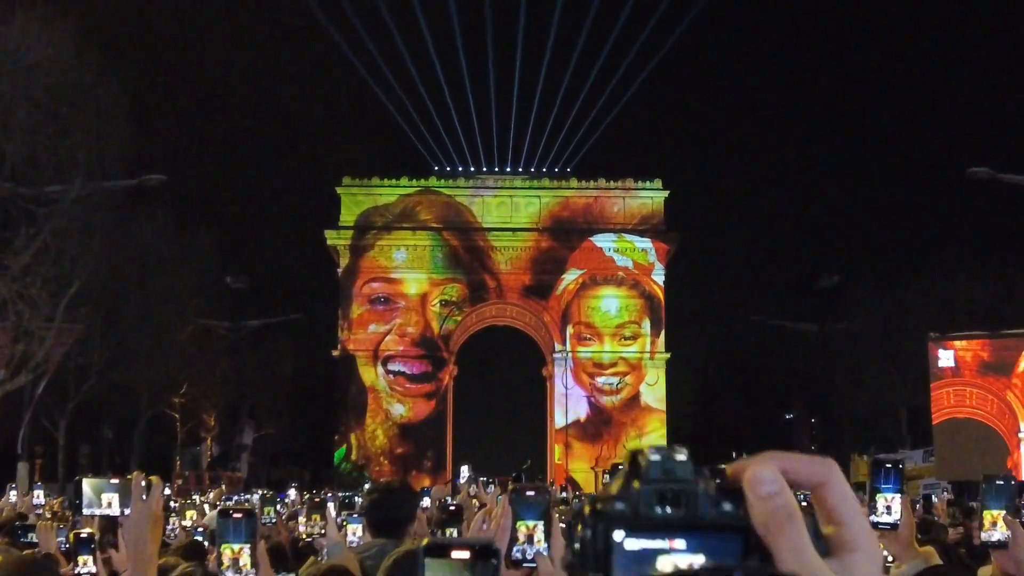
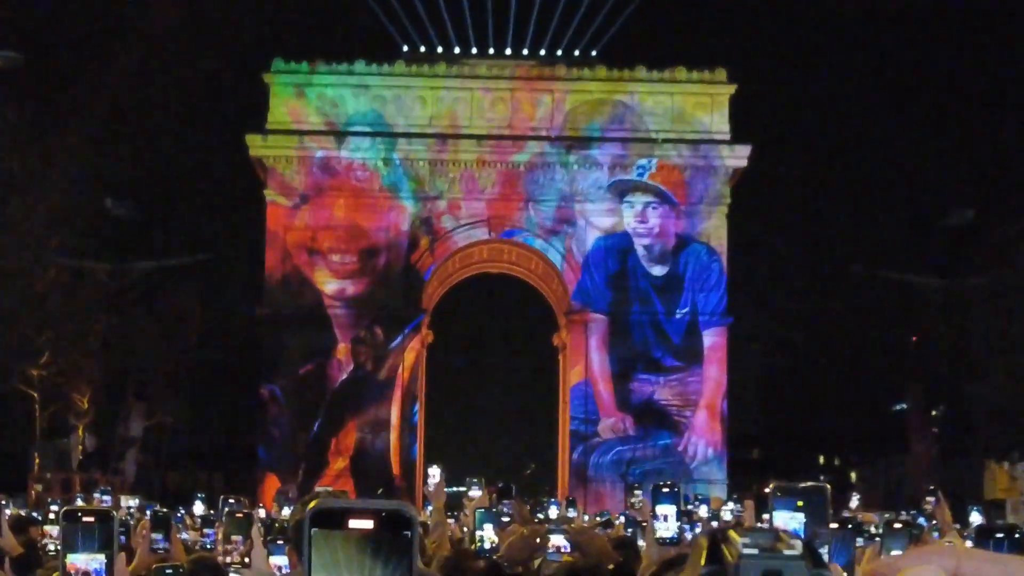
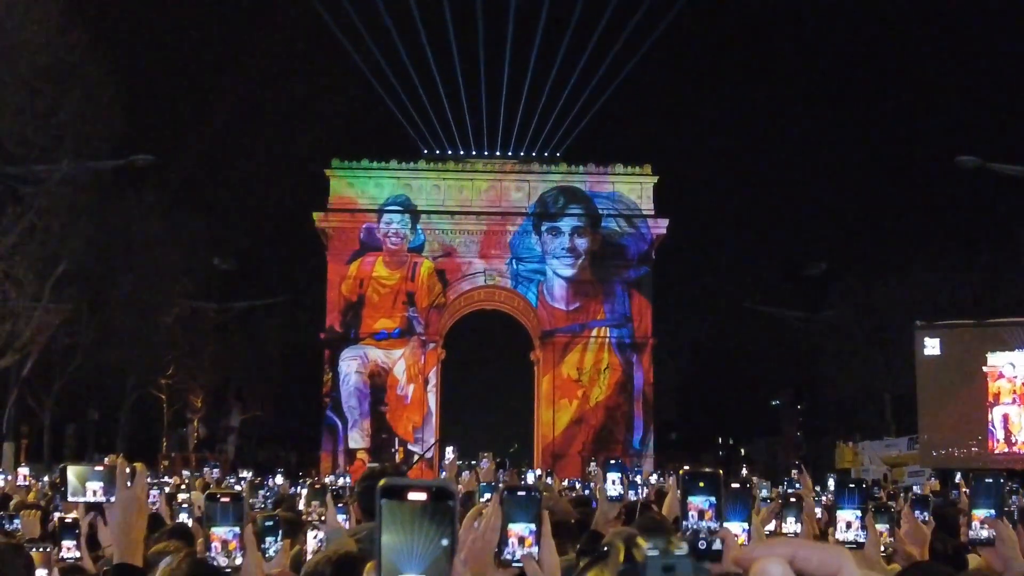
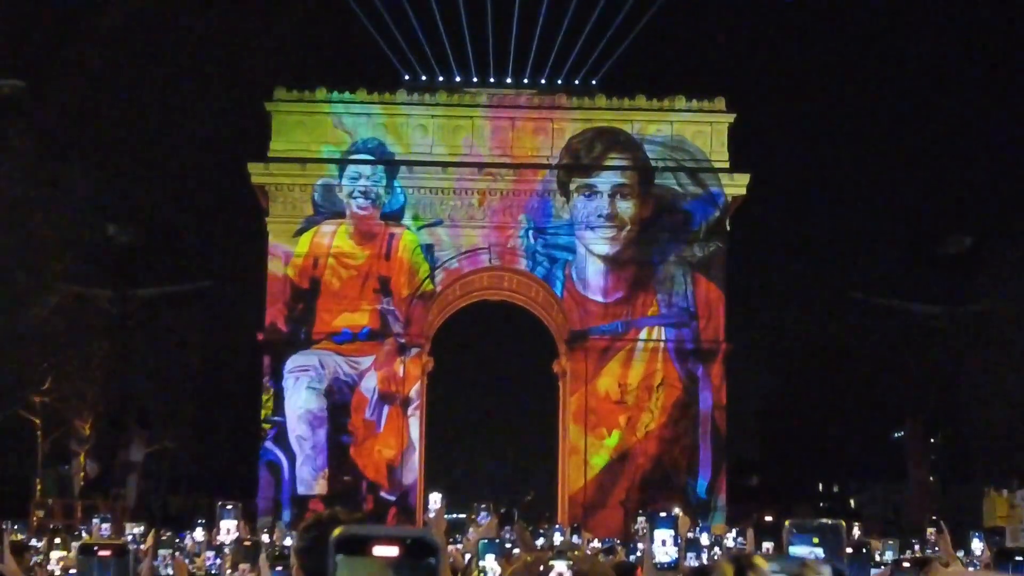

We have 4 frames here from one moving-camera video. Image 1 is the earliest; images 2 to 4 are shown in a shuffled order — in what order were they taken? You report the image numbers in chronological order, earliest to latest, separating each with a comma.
3, 4, 2
